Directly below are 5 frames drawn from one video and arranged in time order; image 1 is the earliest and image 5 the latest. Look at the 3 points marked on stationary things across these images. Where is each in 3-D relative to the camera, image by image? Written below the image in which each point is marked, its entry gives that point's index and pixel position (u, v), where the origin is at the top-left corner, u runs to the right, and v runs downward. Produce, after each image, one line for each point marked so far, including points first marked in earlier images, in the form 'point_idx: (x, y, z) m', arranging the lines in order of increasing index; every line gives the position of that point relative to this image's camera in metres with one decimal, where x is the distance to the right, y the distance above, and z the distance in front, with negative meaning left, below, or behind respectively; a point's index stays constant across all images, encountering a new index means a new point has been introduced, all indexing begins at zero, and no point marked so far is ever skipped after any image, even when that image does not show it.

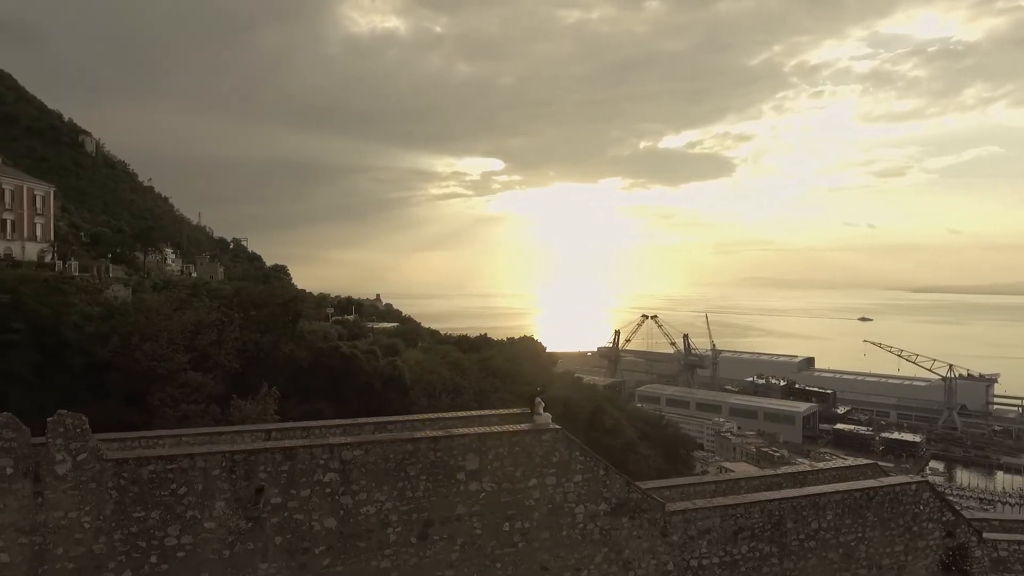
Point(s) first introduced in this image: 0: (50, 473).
0: (-3.3, -1.3, +4.5) m
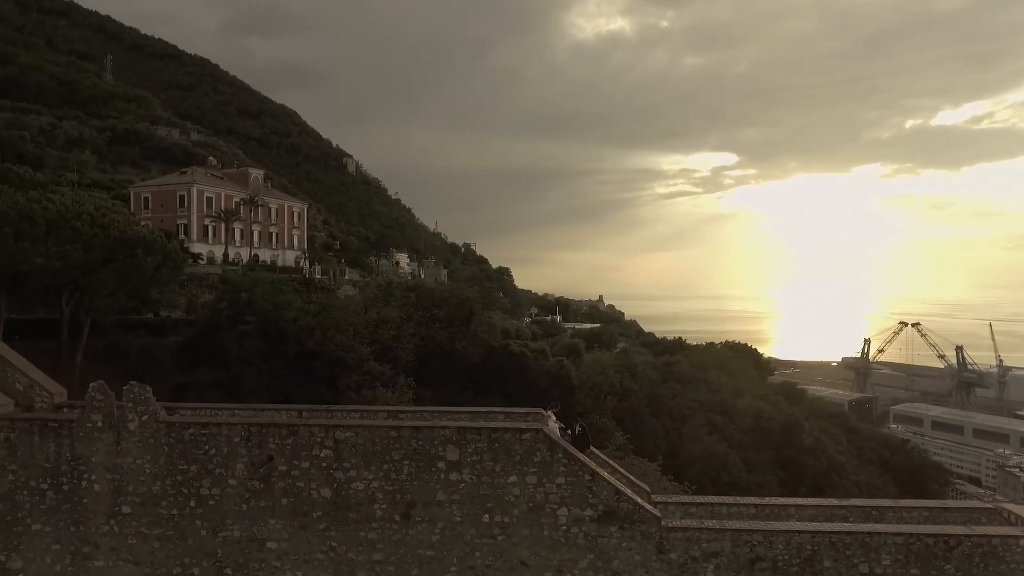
0: (-3.7, -1.4, +6.0) m
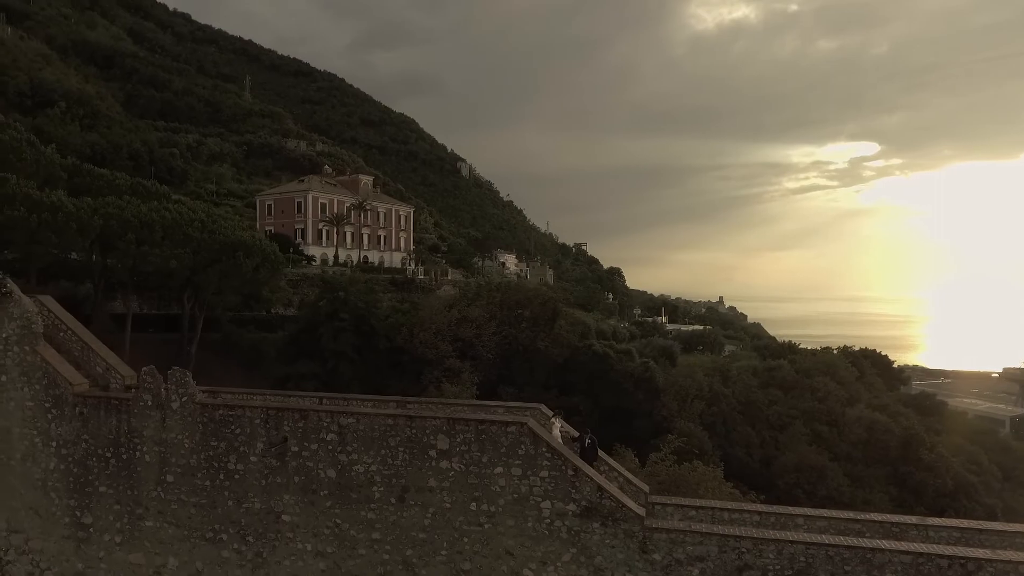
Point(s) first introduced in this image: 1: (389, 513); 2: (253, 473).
0: (-3.8, -1.3, +6.9) m
1: (-1.2, -2.3, +6.3) m
2: (-2.8, -2.0, +6.7) m
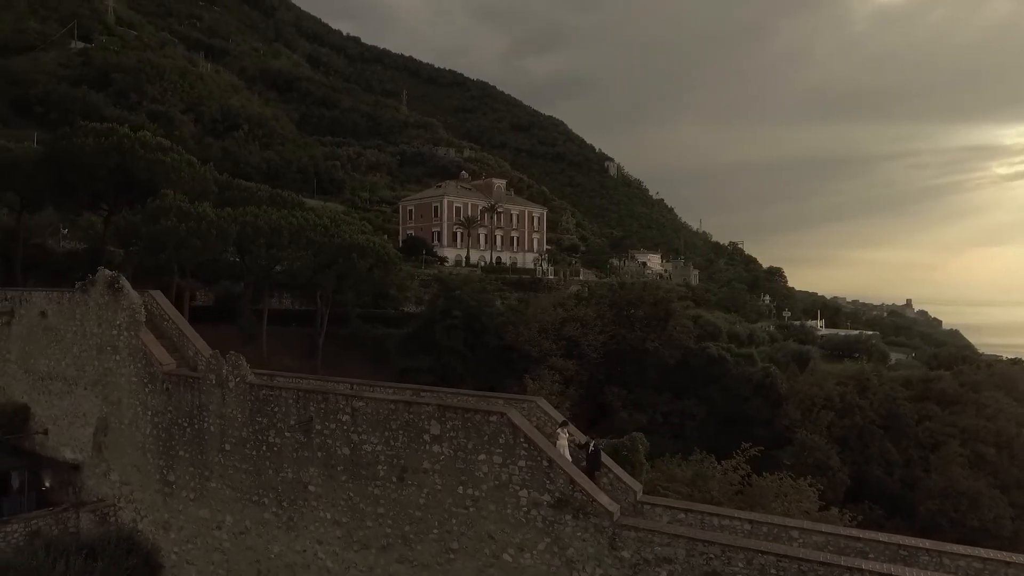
0: (-3.7, -1.3, +8.0) m
1: (-1.3, -2.2, +6.9) m
2: (-2.7, -1.9, +7.6) m
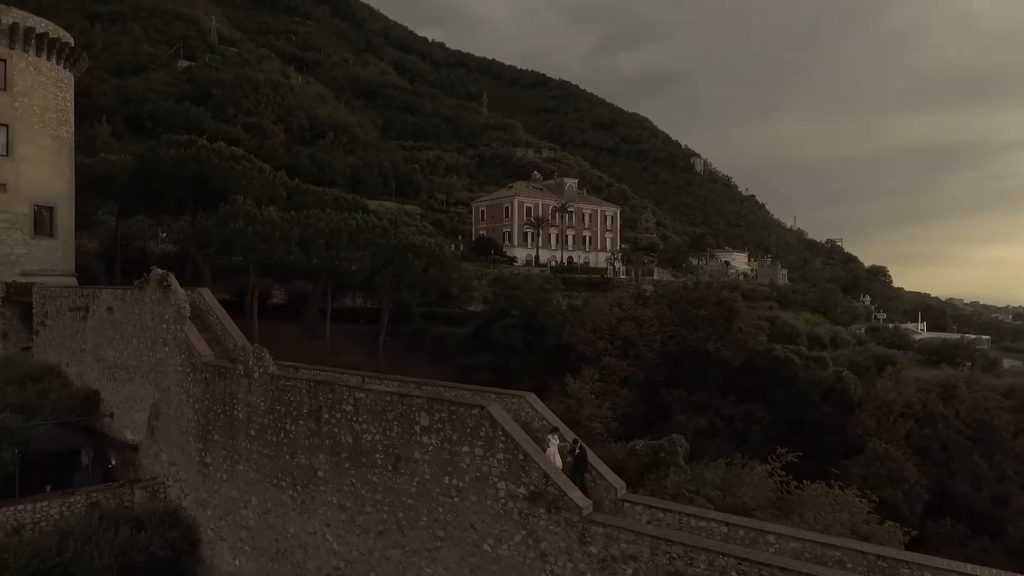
0: (-3.6, -1.2, +8.7) m
1: (-1.5, -2.2, +7.3) m
2: (-2.7, -1.9, +8.1) m
